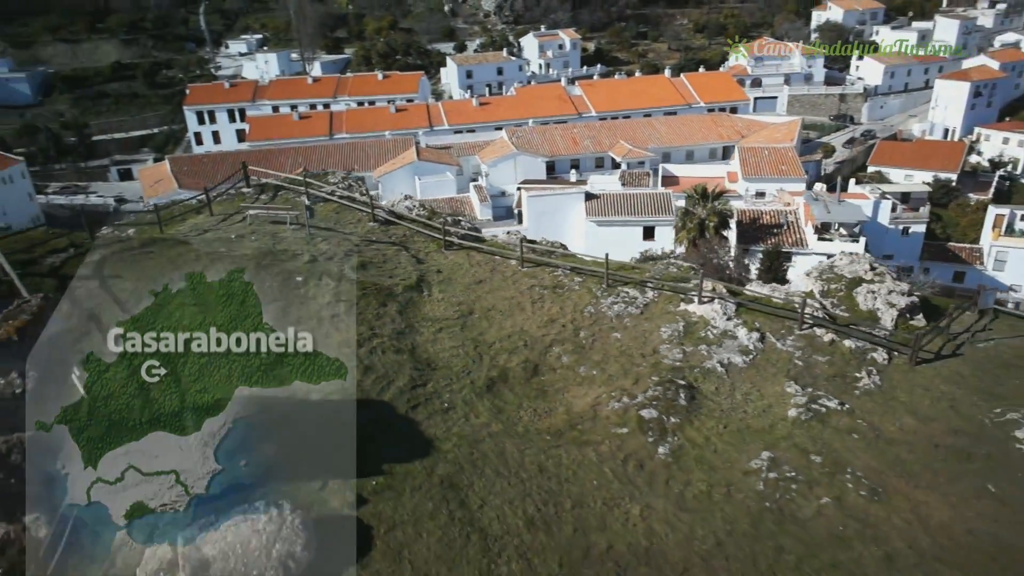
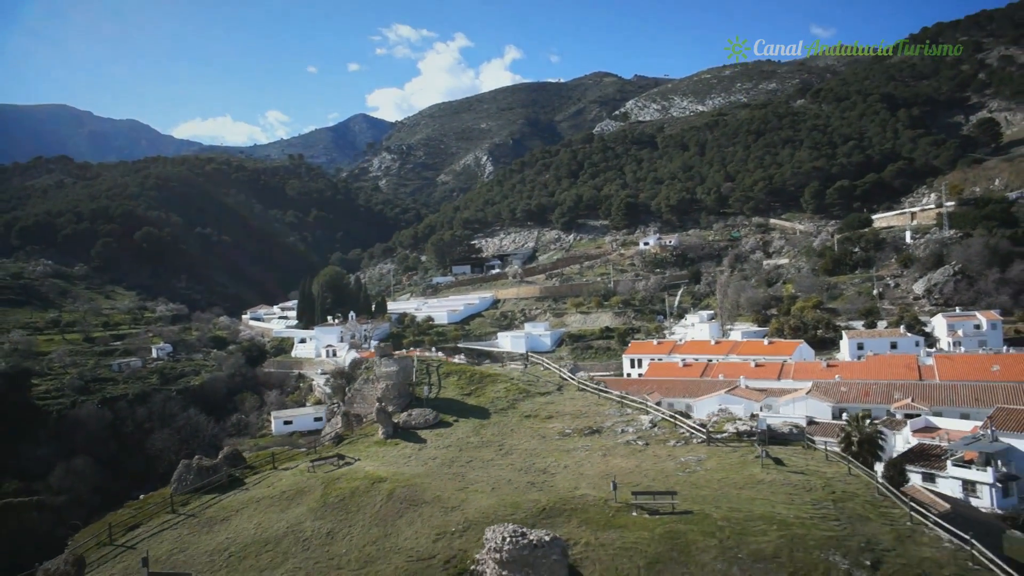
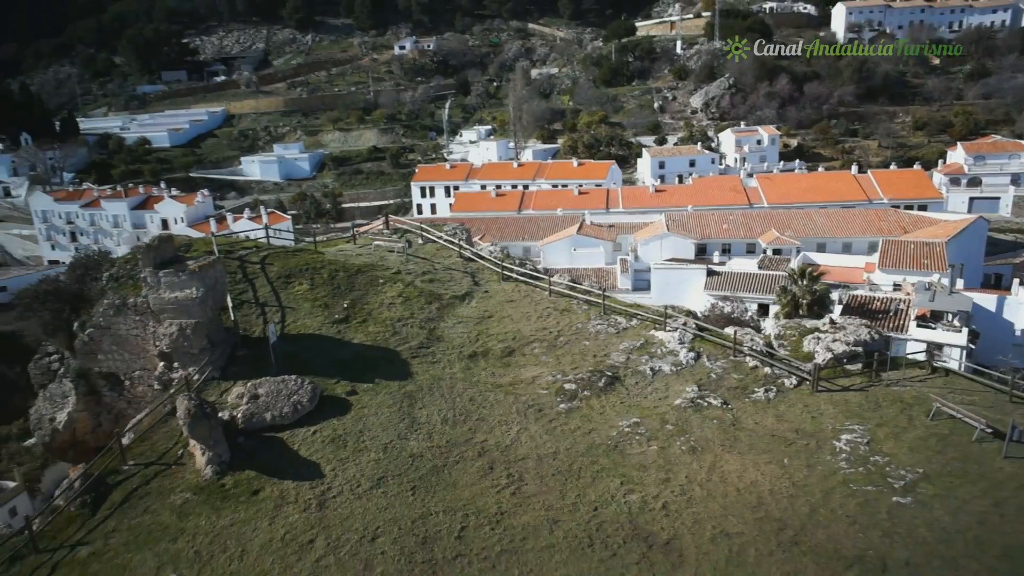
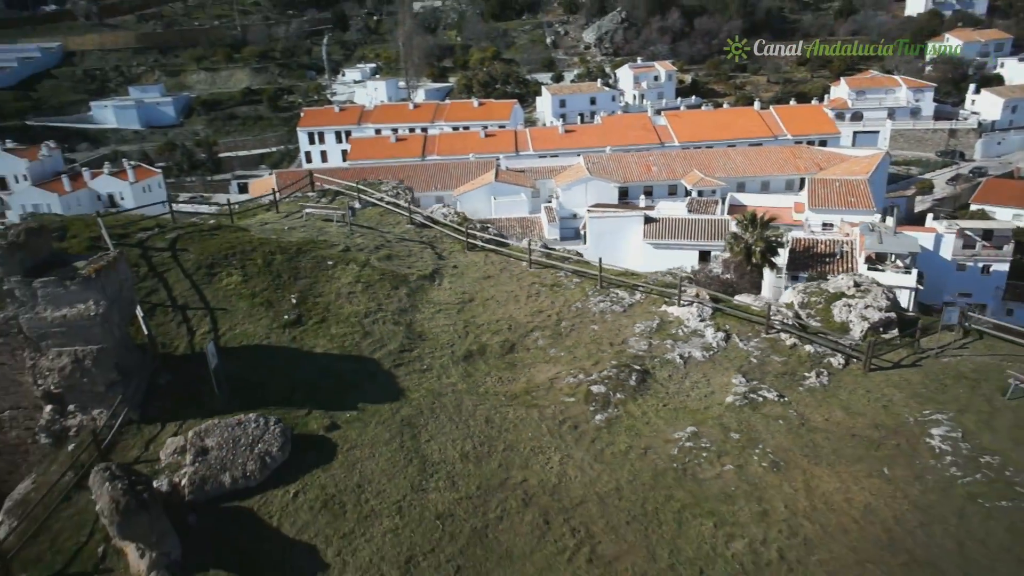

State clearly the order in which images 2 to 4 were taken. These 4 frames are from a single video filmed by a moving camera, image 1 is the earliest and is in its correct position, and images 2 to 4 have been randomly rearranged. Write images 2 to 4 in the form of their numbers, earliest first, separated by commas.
4, 3, 2
